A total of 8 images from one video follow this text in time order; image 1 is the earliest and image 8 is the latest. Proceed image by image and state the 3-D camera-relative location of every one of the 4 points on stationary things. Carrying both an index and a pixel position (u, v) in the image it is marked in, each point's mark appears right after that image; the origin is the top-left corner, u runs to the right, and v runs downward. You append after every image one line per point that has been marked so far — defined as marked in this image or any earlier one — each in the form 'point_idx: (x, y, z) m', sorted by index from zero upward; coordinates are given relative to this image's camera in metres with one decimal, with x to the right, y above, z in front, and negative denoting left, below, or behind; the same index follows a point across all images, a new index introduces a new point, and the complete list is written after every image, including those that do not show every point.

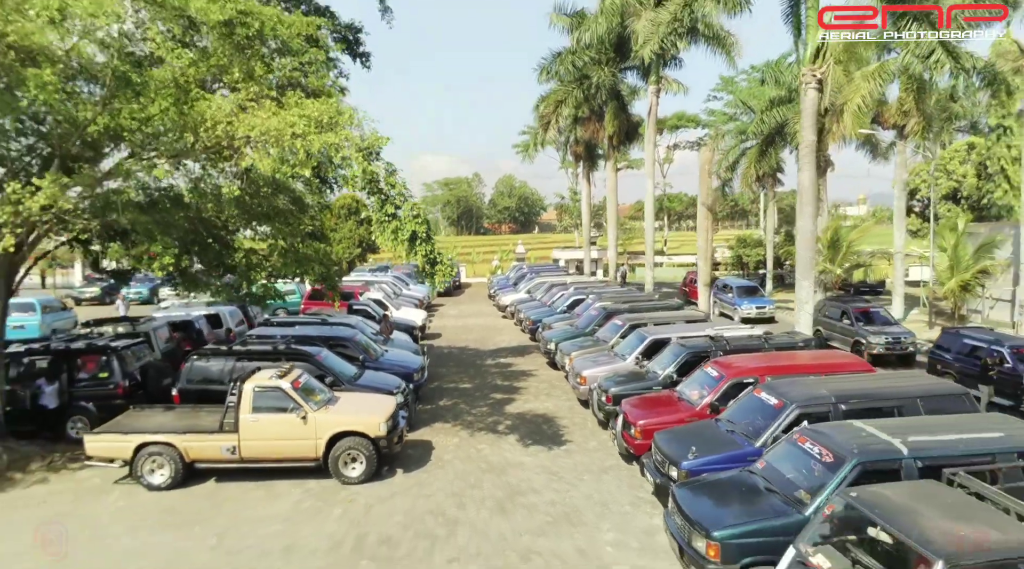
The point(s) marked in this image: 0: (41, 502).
0: (-5.4, -2.4, +9.3) m
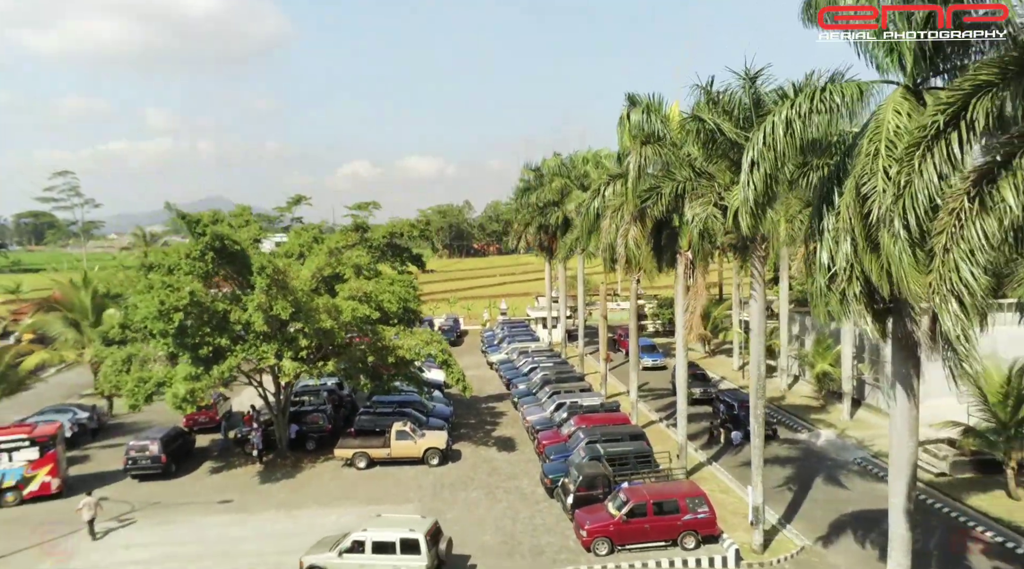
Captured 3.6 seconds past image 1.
0: (-6.0, -5.8, +24.9) m
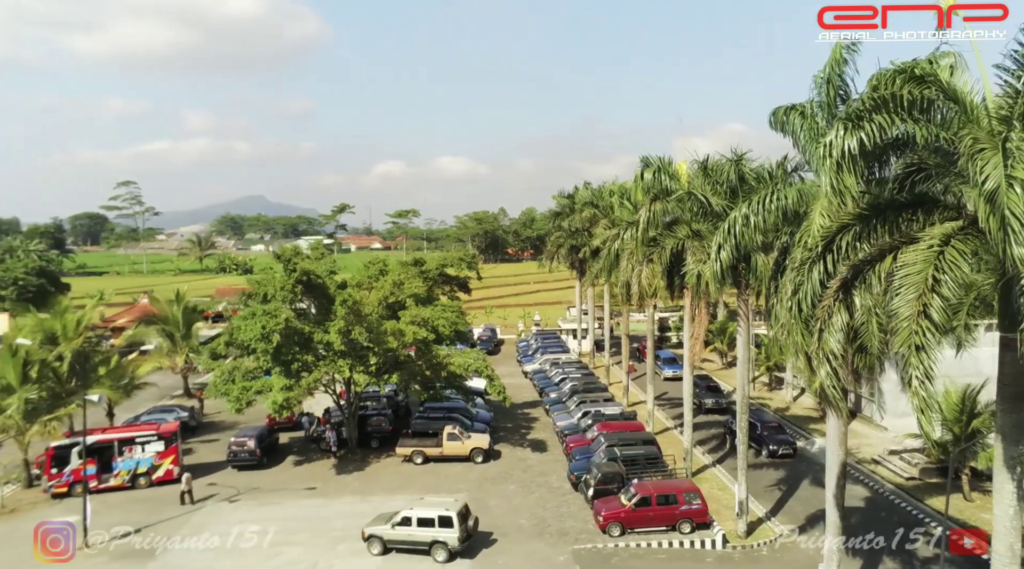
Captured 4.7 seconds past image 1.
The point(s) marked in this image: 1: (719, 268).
0: (-4.8, -6.7, +29.8) m
1: (+4.8, +0.3, +19.1) m
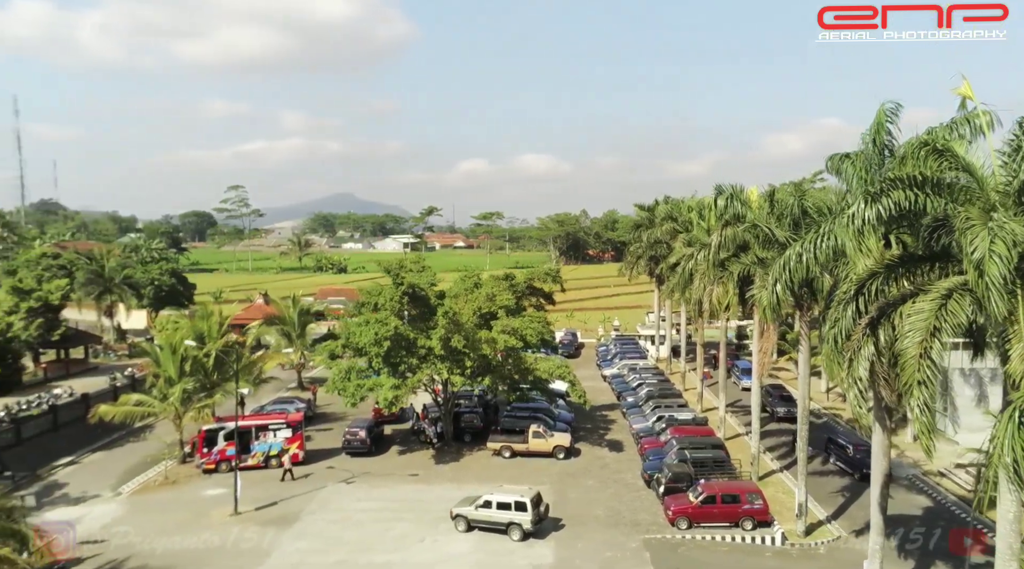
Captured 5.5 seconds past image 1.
0: (-1.5, -7.2, +33.3) m
1: (+7.1, -0.4, +21.7) m
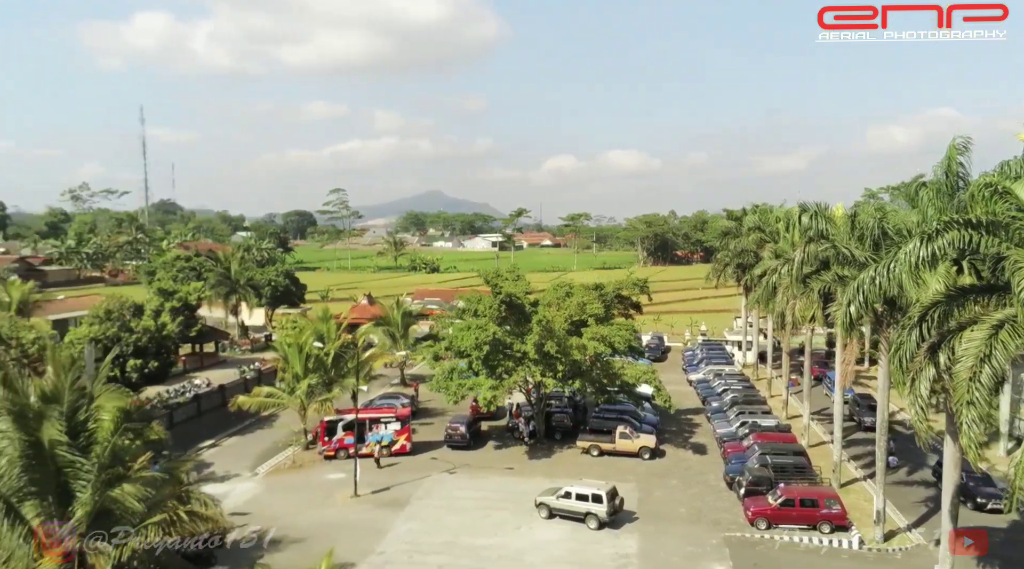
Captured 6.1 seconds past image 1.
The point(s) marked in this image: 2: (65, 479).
0: (+2.4, -7.6, +35.7) m
1: (+9.8, -0.9, +23.2) m
2: (-8.0, -3.5, +14.7) m
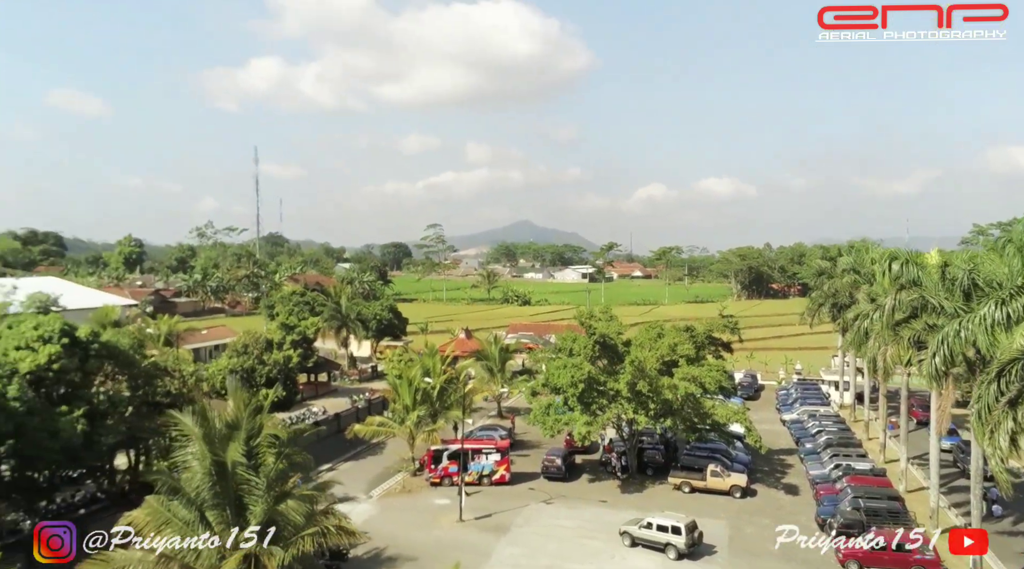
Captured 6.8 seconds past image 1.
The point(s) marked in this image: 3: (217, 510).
0: (+6.7, -9.5, +36.9) m
1: (+12.8, -2.4, +23.9) m
2: (-5.9, -4.5, +17.4) m
3: (-6.3, -4.8, +17.0) m
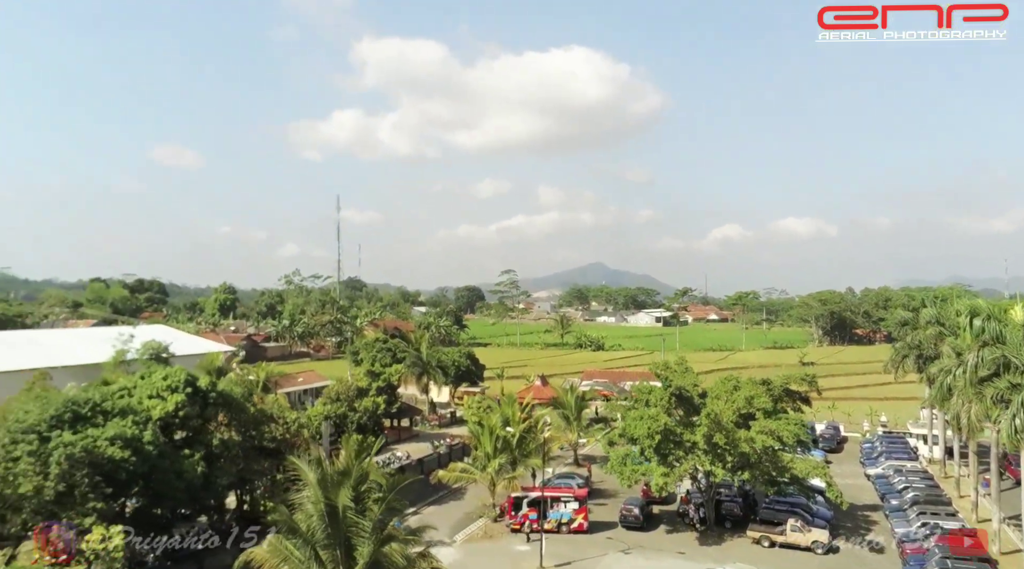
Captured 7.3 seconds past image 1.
0: (+10.3, -11.9, +36.9) m
1: (+15.3, -4.2, +23.8) m
2: (-4.0, -5.9, +18.9) m
3: (-4.4, -6.2, +18.5) m
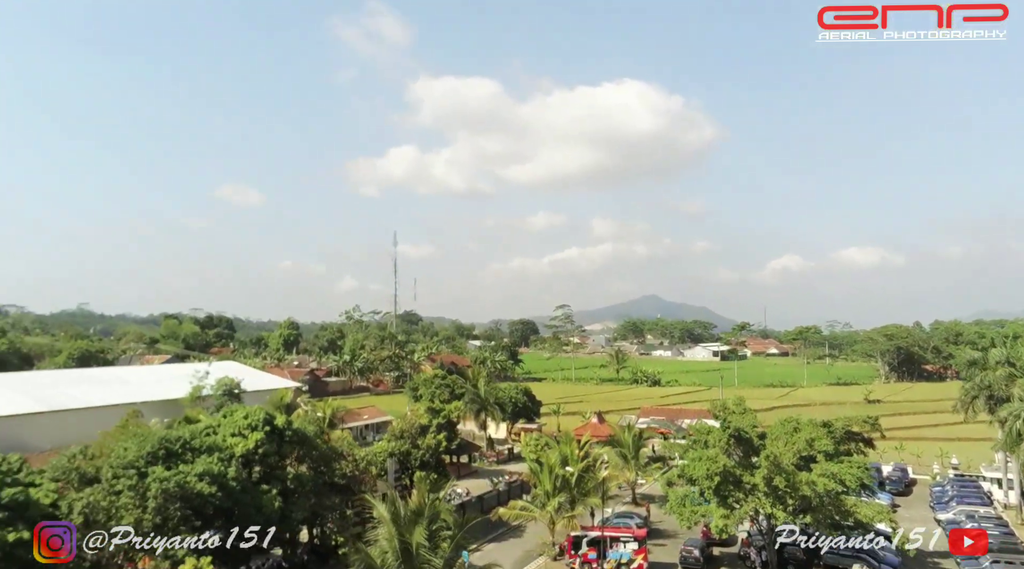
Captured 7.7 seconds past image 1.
0: (+13.1, -13.8, +36.4) m
1: (+17.1, -5.5, +23.3) m
2: (-2.4, -7.0, +19.6) m
3: (-2.8, -7.3, +19.3) m
